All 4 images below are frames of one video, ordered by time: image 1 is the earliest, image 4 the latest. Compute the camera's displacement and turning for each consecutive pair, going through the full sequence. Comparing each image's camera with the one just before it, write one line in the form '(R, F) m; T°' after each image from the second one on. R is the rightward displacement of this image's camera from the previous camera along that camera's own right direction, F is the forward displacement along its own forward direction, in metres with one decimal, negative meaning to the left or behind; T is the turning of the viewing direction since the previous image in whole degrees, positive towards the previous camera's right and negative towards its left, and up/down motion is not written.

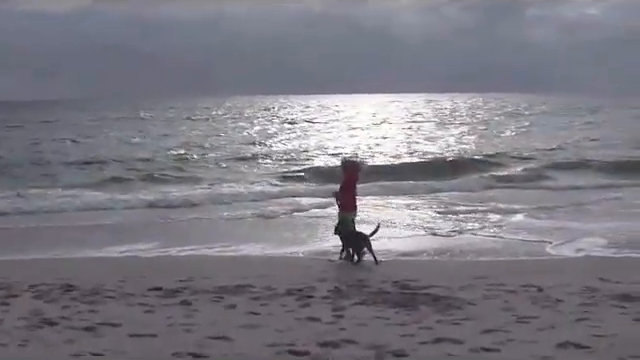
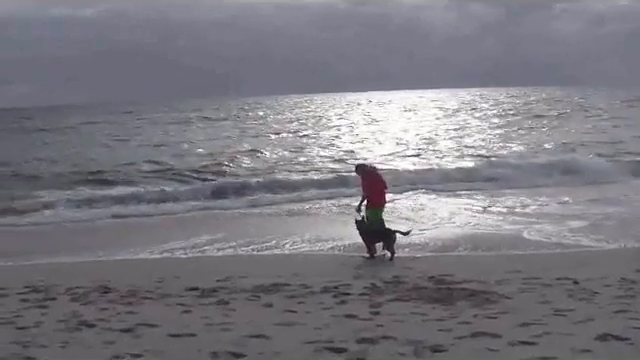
(+4.7, -6.0) m; -1°
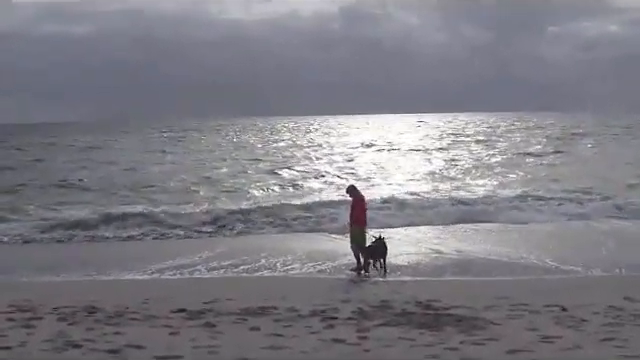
(0.0, 0.0) m; +1°
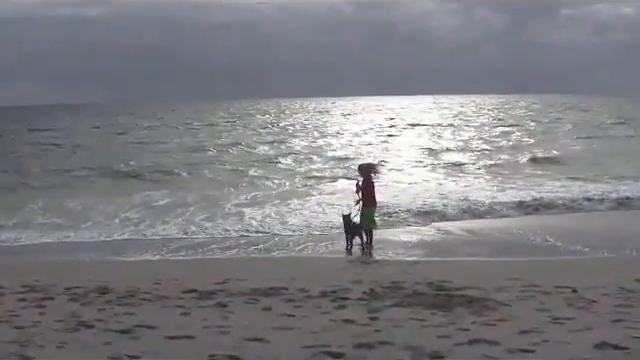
(0.0, 0.0) m; -1°
